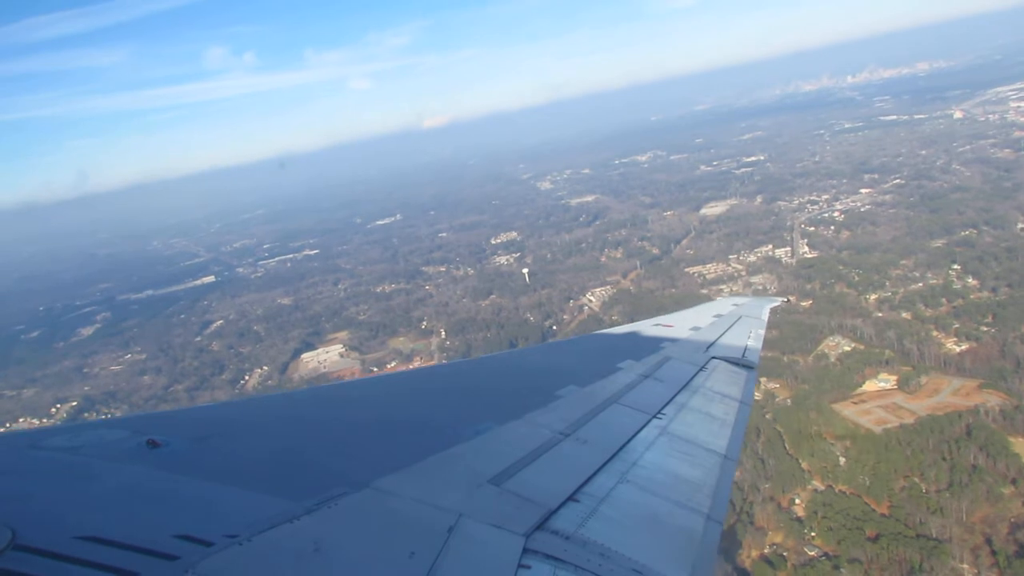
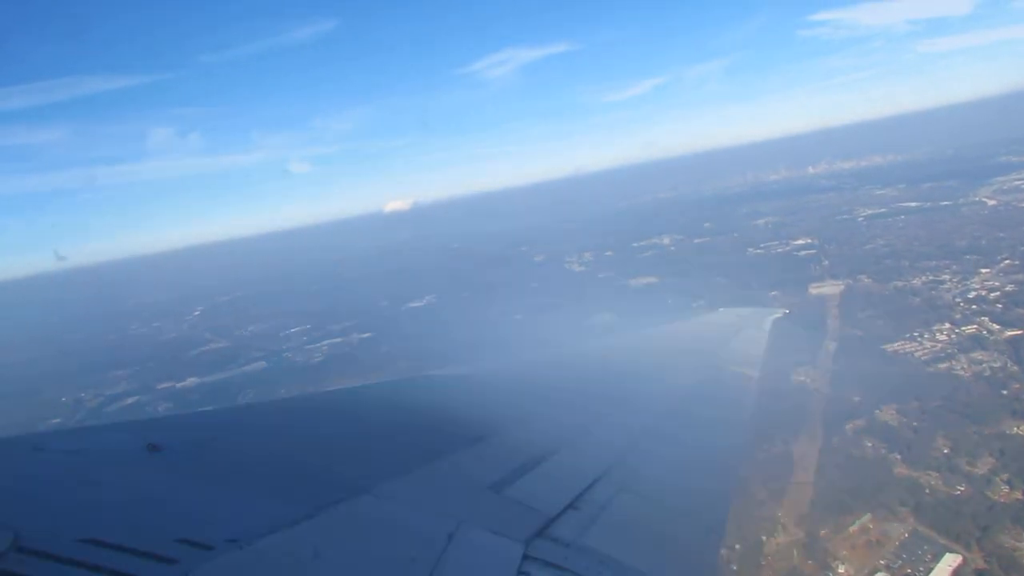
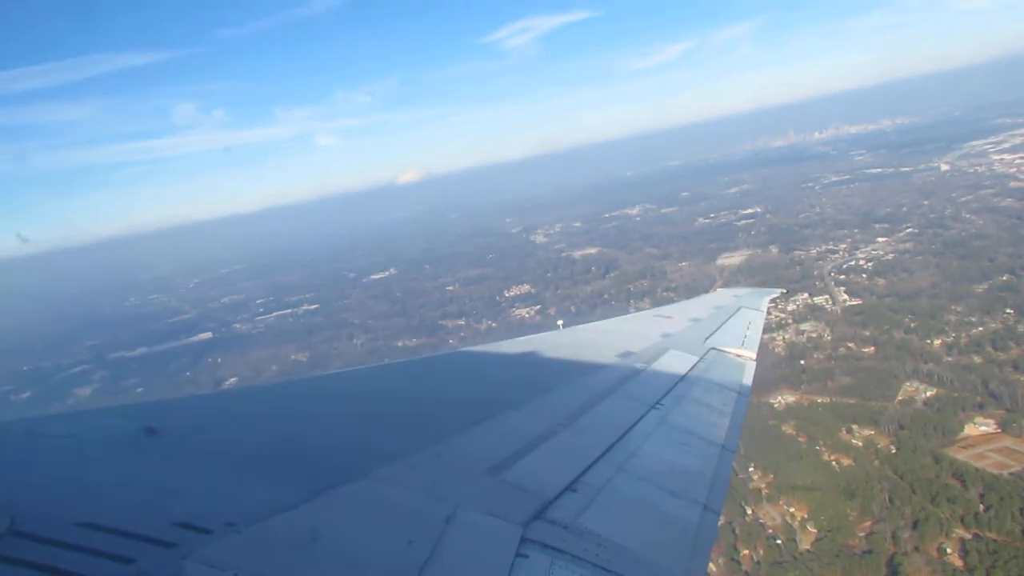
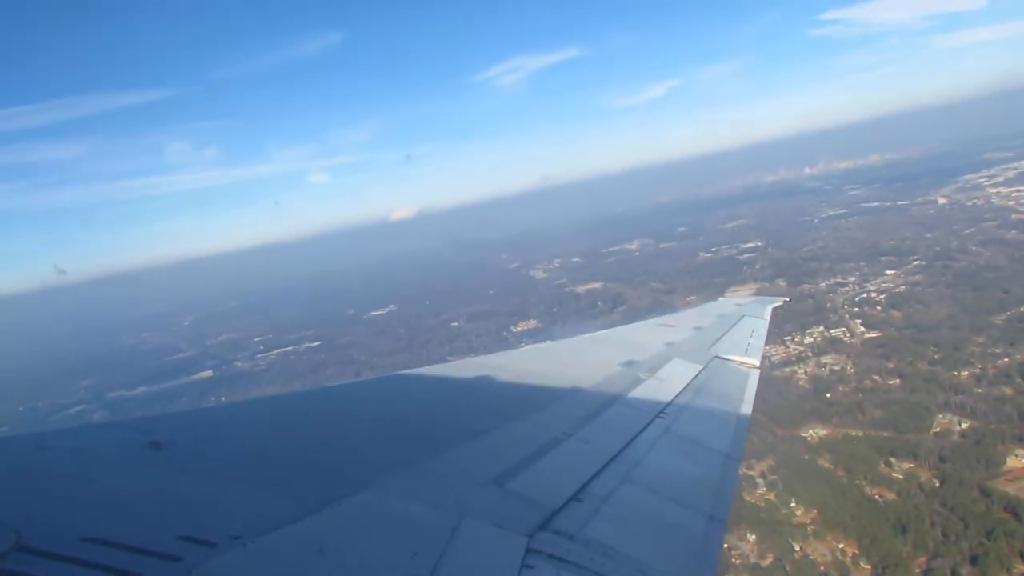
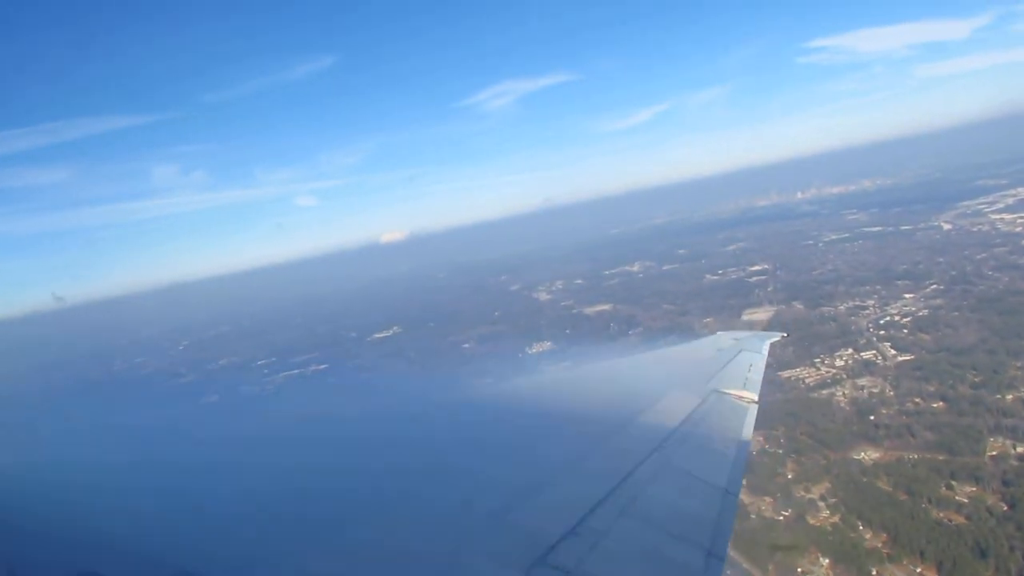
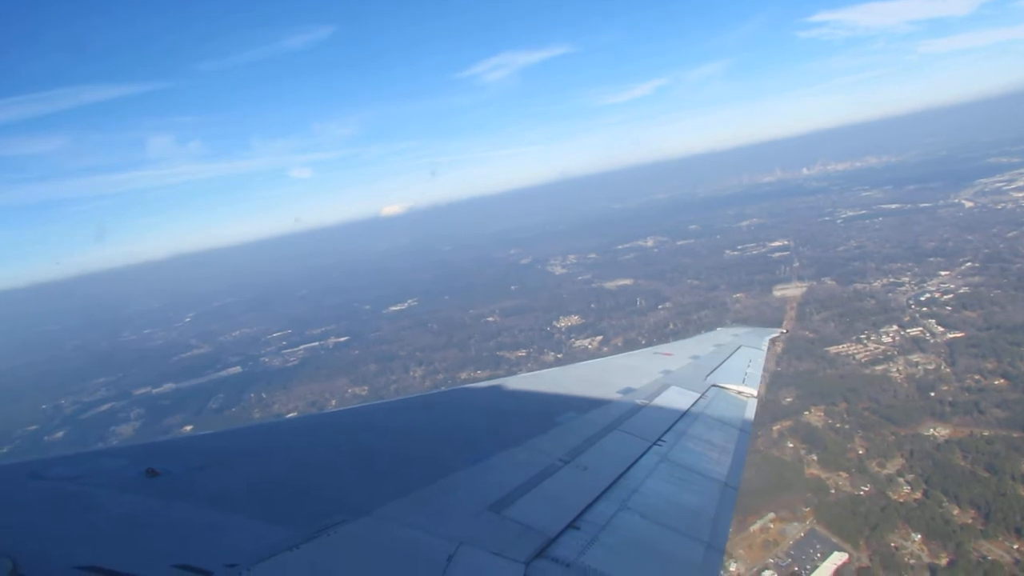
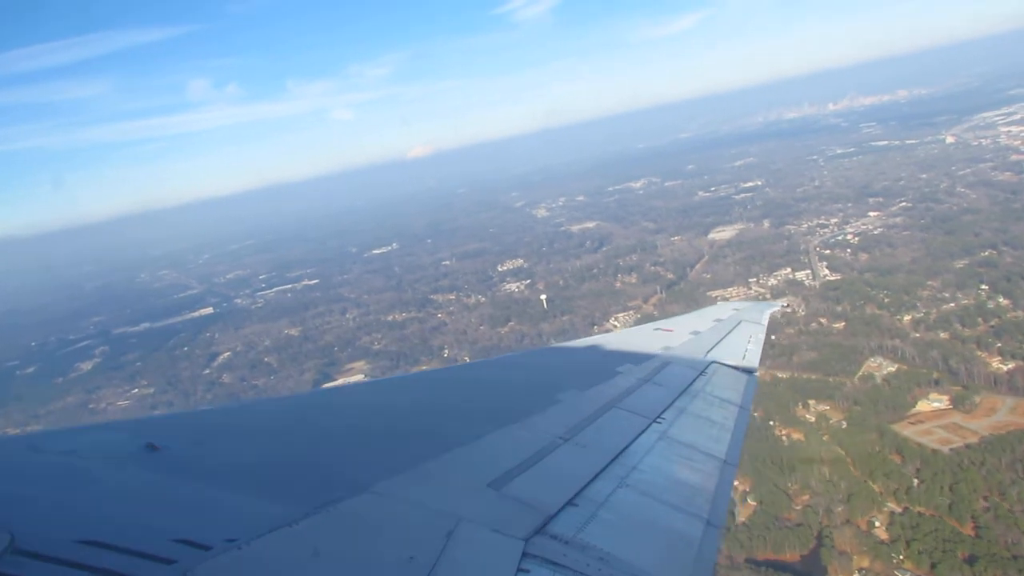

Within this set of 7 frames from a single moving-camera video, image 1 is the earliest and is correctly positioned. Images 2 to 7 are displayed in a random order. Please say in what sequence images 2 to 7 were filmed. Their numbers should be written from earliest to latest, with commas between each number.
7, 3, 4, 5, 6, 2
